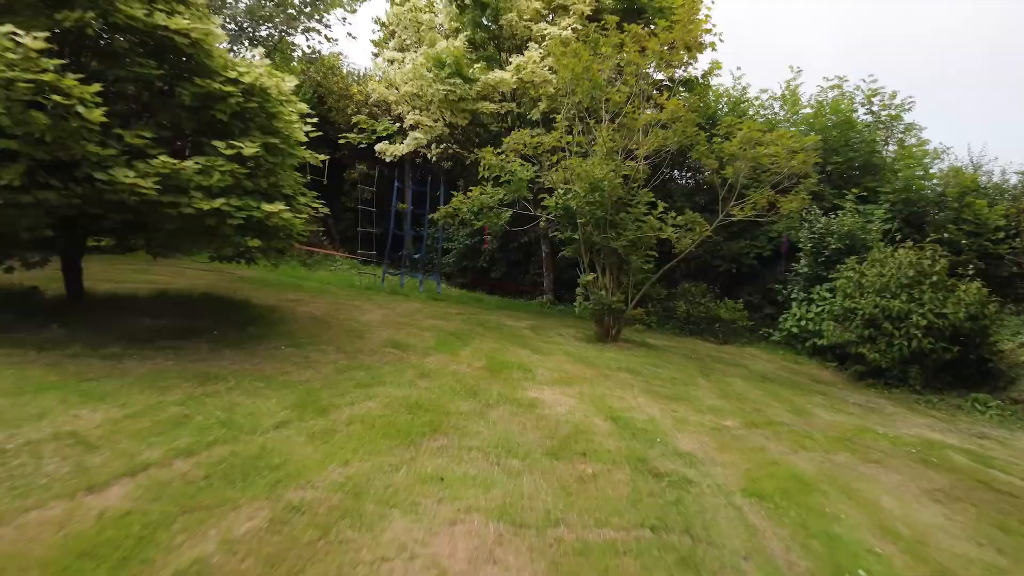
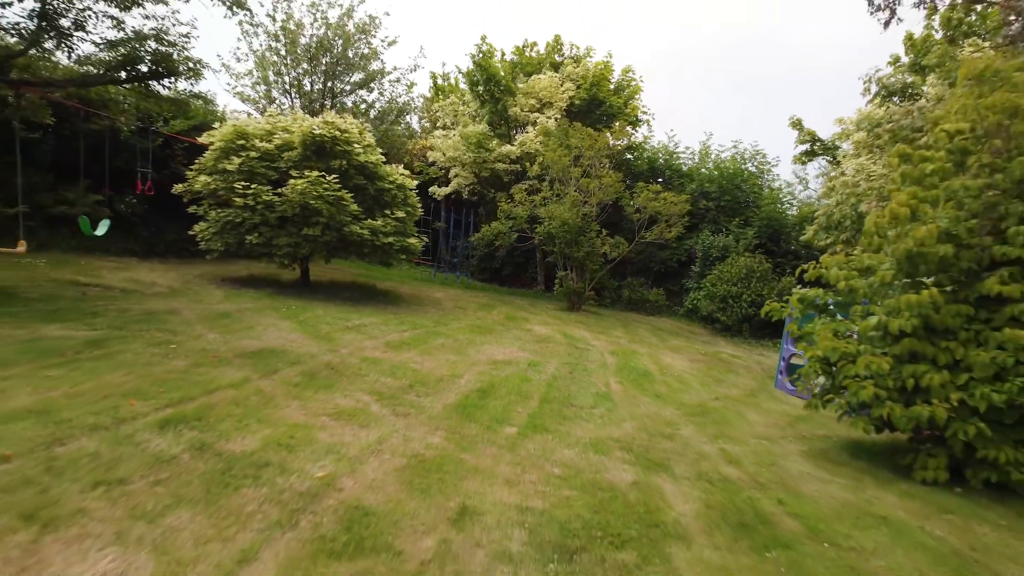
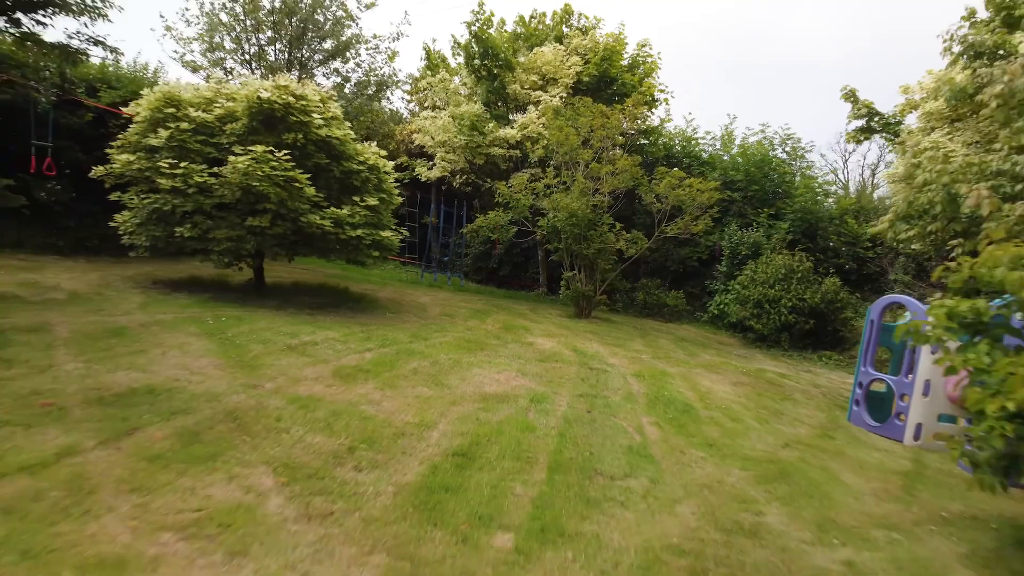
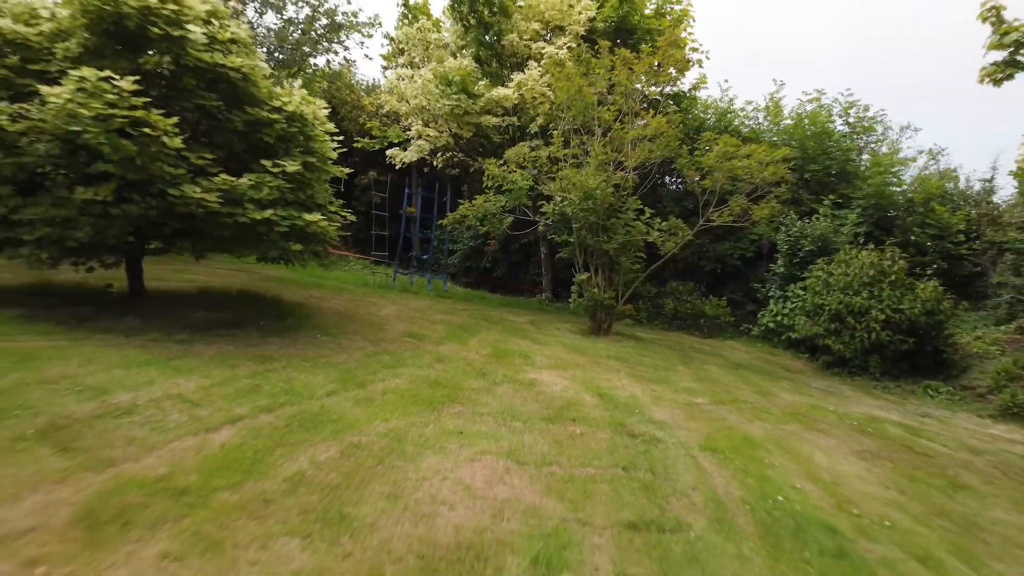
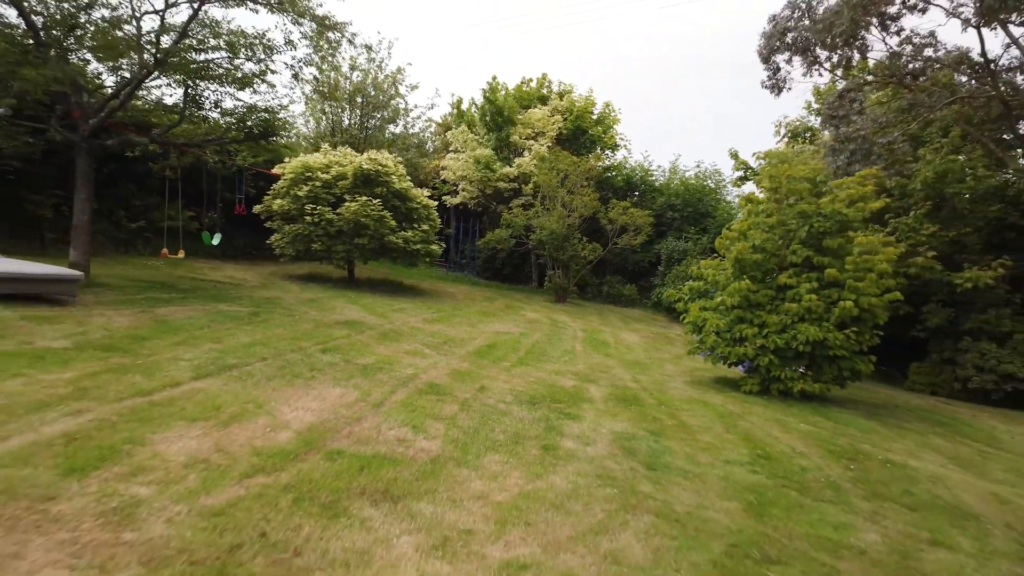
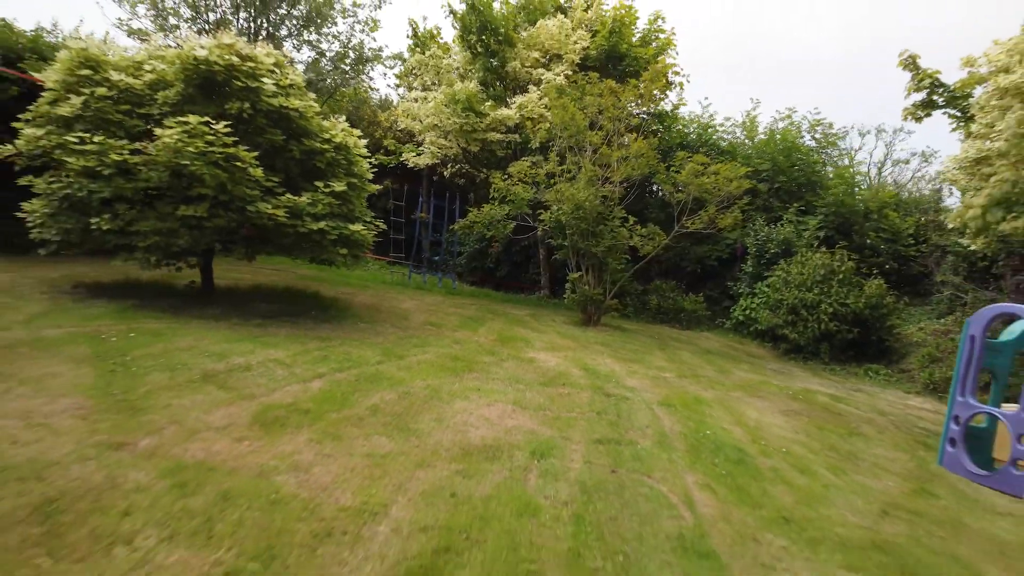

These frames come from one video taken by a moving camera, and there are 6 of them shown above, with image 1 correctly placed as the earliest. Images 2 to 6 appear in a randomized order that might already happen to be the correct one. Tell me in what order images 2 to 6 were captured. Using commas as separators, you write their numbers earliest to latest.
4, 6, 3, 2, 5
